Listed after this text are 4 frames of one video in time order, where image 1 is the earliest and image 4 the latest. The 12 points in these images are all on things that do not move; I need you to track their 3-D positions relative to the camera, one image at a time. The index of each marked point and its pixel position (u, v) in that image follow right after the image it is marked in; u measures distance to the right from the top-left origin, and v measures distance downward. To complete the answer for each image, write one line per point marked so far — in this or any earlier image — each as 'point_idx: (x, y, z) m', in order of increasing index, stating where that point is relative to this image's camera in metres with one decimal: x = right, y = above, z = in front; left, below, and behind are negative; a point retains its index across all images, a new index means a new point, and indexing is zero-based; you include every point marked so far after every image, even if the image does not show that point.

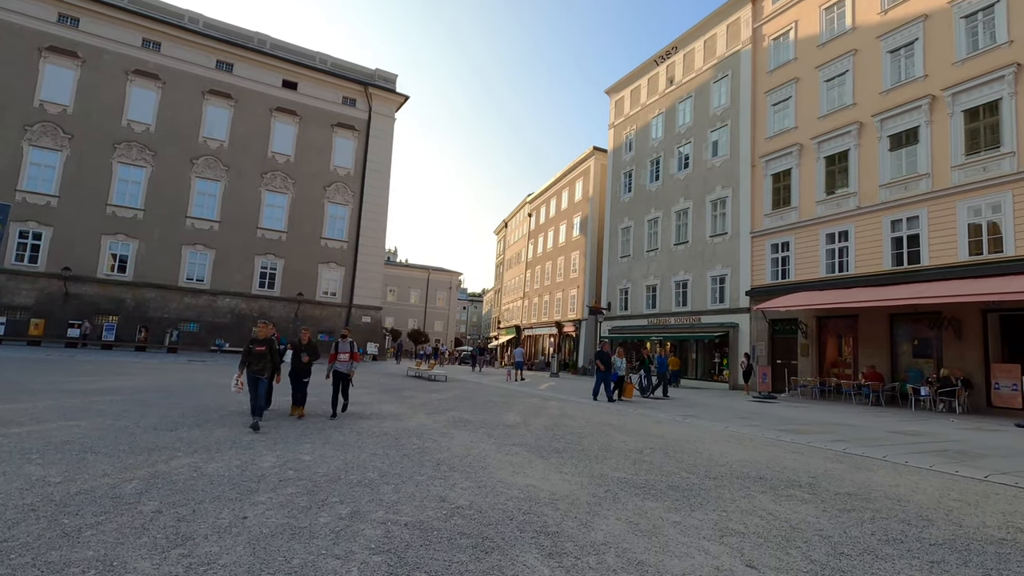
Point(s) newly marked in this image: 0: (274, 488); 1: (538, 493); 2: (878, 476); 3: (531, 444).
0: (-2.4, -2.0, +5.4) m
1: (+0.3, -2.1, +5.4) m
2: (+4.5, -2.3, +6.5) m
3: (+0.3, -2.4, +8.3) m
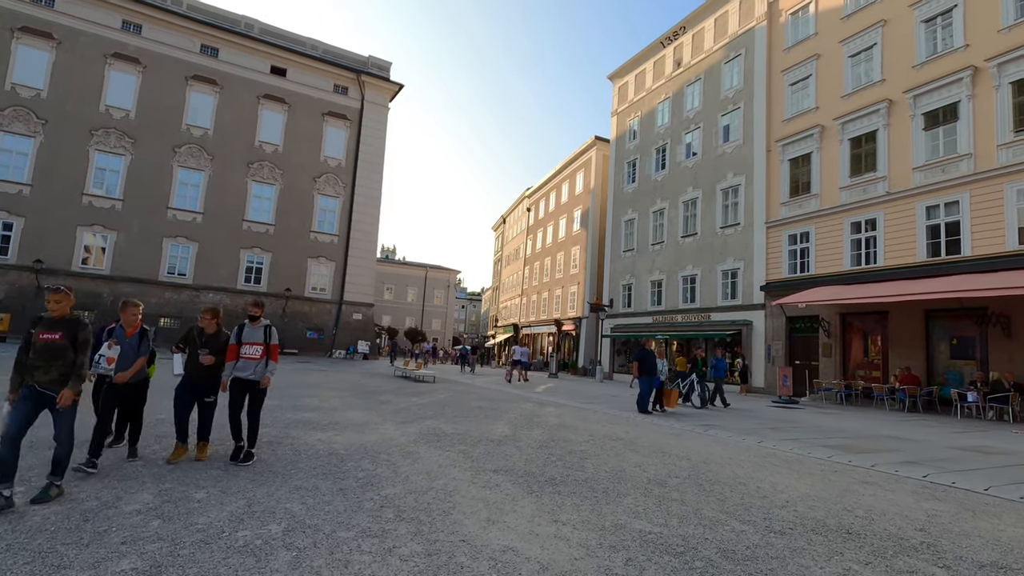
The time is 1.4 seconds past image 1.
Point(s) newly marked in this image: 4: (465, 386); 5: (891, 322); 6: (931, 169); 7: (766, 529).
0: (-2.6, -1.7, +3.4) m
1: (0.0, -1.8, +3.4) m
2: (+4.2, -2.0, +4.5) m
3: (+0.1, -2.1, +6.3) m
4: (-1.7, -3.5, +19.1) m
5: (+13.2, -1.2, +18.8) m
6: (+14.3, +4.1, +18.4) m
7: (+2.0, -1.9, +4.3) m
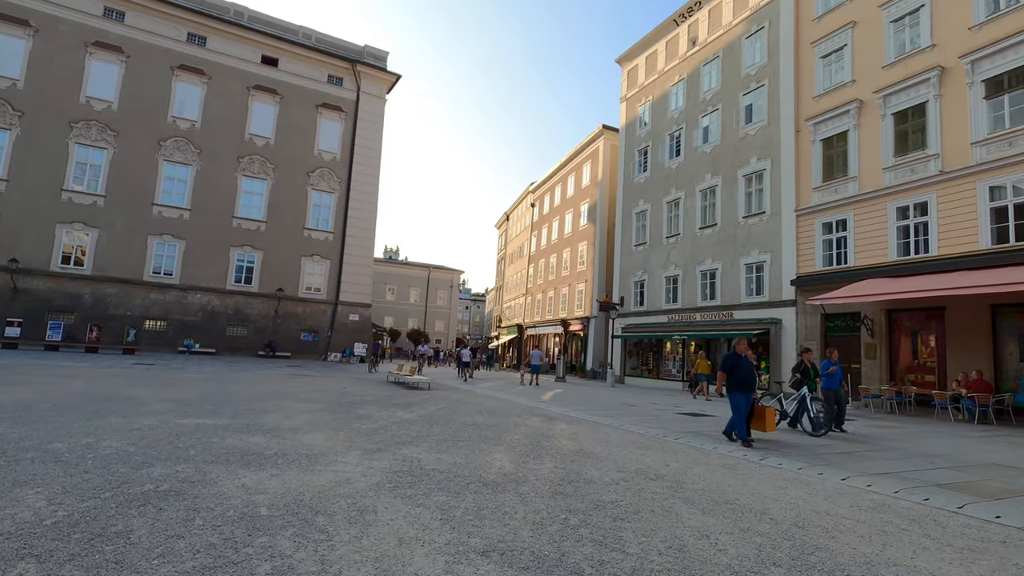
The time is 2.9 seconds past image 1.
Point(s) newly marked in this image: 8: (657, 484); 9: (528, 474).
0: (-2.6, -1.6, +1.2) m
1: (0.0, -1.6, +1.2) m
2: (+4.2, -1.8, +2.3) m
3: (+0.1, -1.9, +4.0) m
4: (-1.6, -3.4, +16.9) m
5: (+13.3, -1.0, +16.4) m
6: (+14.4, +4.3, +16.0) m
7: (+2.0, -1.8, +2.1) m
8: (+1.6, -2.2, +6.0) m
9: (+0.2, -2.2, +6.4) m
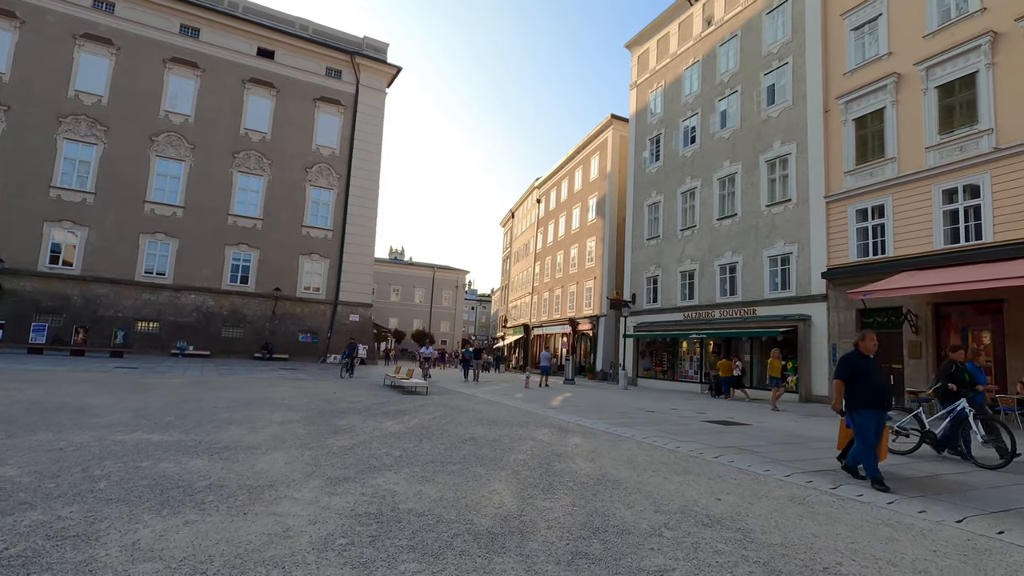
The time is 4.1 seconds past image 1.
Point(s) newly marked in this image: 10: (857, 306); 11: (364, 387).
0: (-2.7, -1.4, -0.5) m
1: (0.0, -1.4, -0.5) m
2: (+4.2, -1.6, +0.6) m
3: (+0.1, -1.7, +2.4) m
4: (-1.4, -3.2, +15.3) m
5: (+13.4, -0.7, +14.6) m
6: (+14.5, +4.6, +14.2) m
7: (+2.0, -1.5, +0.4) m
8: (+1.6, -2.0, +4.3) m
9: (+0.2, -2.0, +4.7) m
10: (+11.8, -0.6, +18.4) m
11: (-5.4, -3.6, +19.4) m
